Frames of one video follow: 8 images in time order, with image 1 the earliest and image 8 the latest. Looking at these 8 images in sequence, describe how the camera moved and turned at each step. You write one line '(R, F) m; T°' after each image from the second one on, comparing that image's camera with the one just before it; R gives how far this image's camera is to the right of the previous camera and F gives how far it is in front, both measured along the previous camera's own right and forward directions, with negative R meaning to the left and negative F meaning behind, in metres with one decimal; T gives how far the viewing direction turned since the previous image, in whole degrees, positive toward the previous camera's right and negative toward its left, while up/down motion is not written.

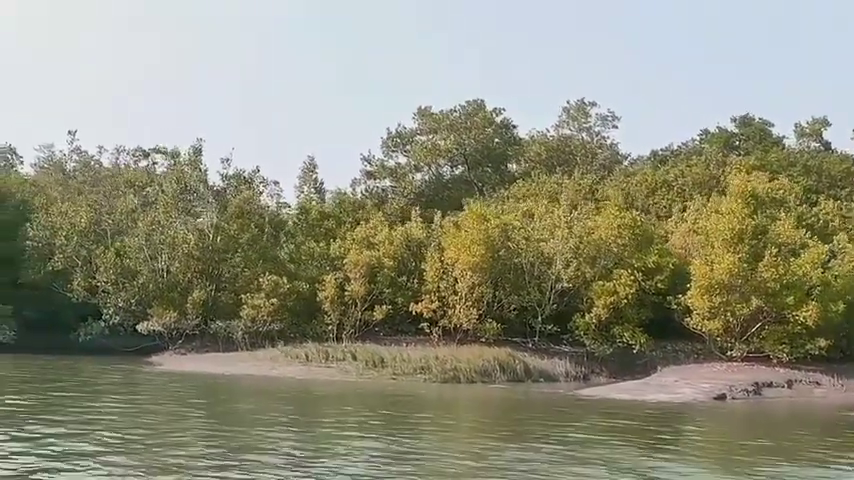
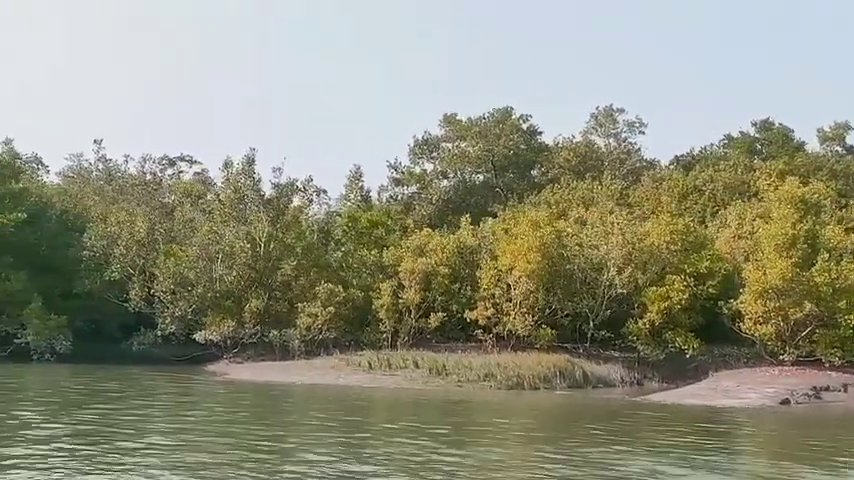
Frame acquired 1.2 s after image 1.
(-1.8, -0.3) m; +1°
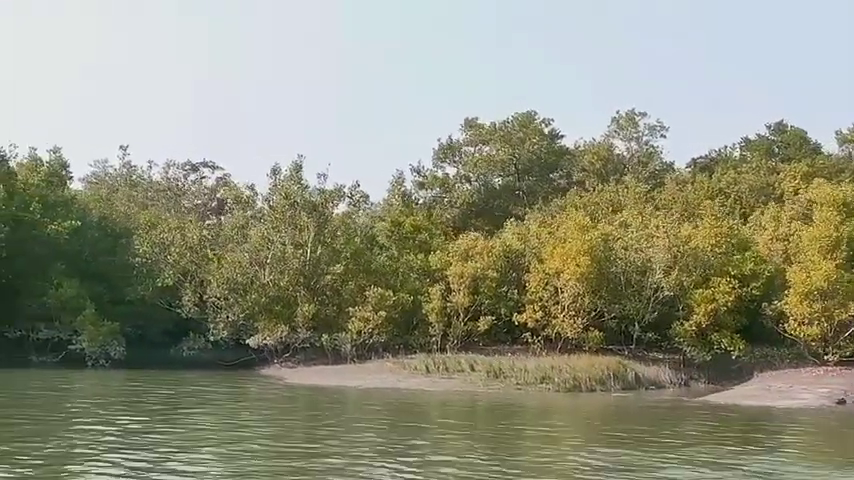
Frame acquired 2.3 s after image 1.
(-1.8, -0.5) m; +1°
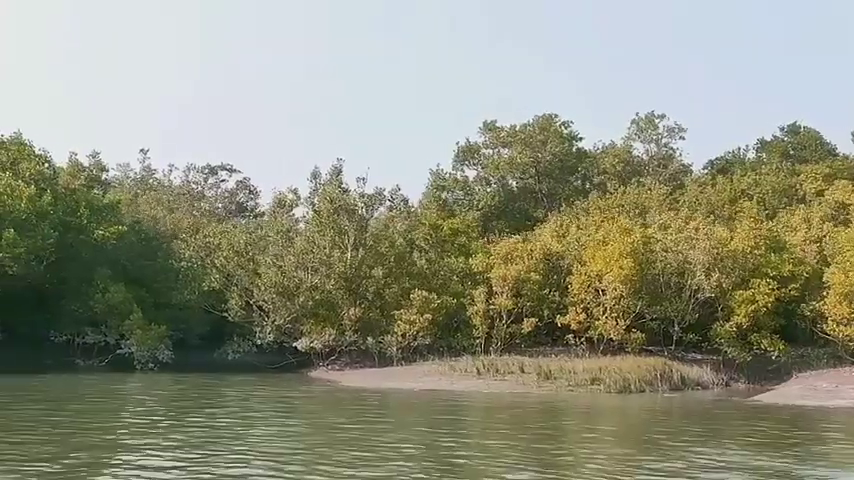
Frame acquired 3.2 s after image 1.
(-1.6, -0.4) m; +1°
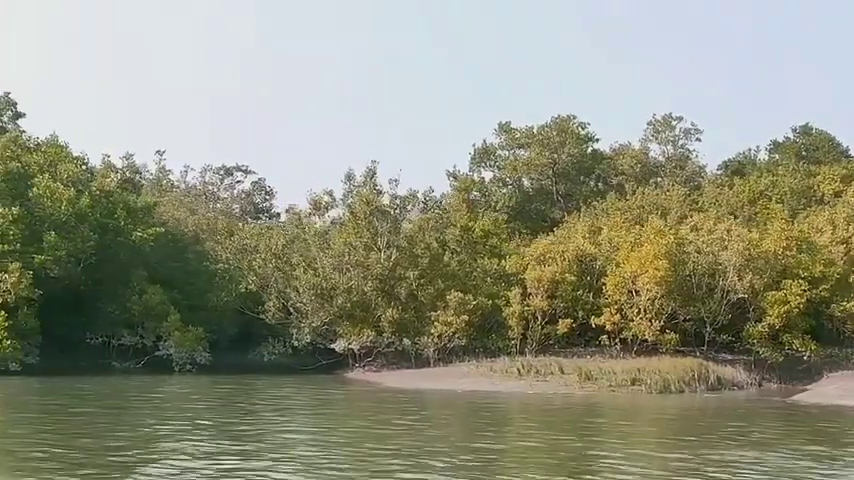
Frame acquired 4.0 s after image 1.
(-1.3, -0.3) m; +1°
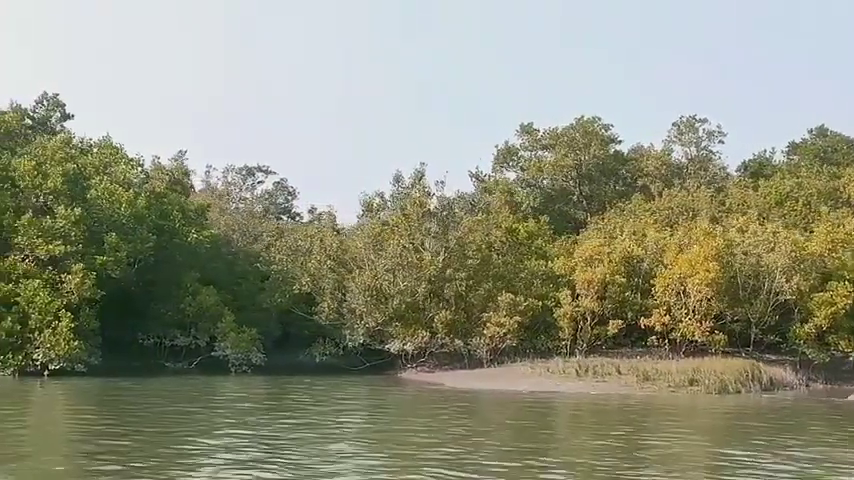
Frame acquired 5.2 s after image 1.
(-2.0, -0.4) m; +1°
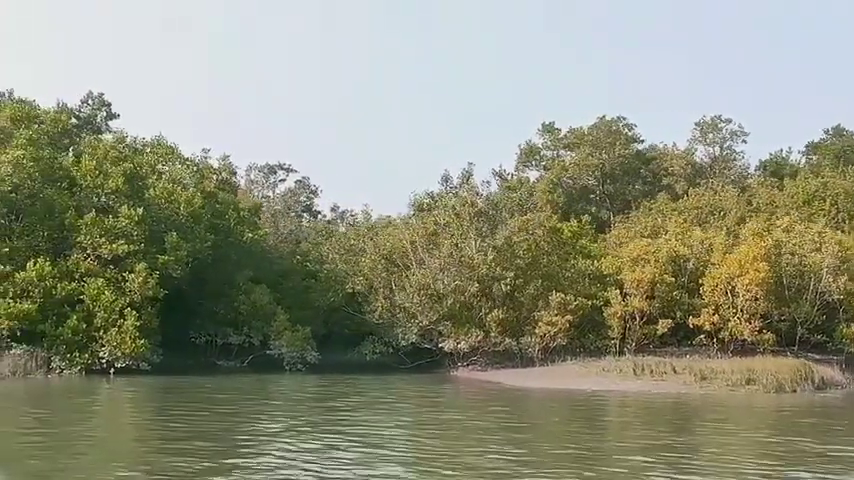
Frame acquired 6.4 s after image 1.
(-2.0, -0.3) m; +1°
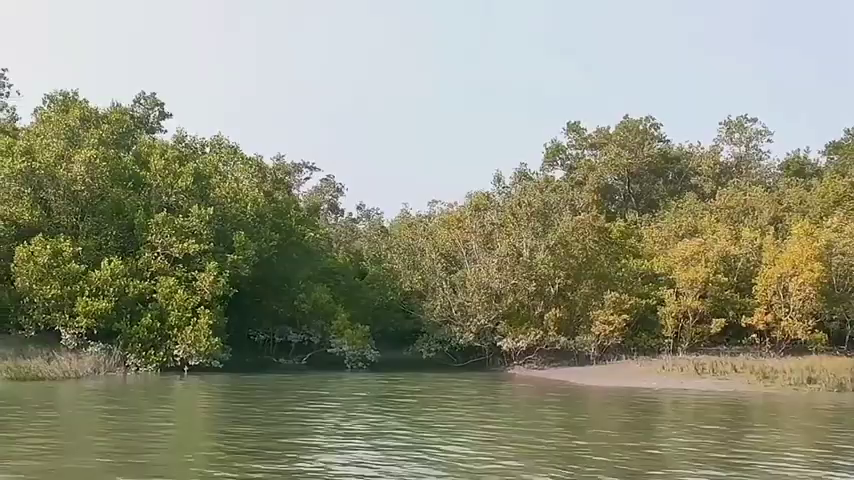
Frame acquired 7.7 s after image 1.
(-2.2, -0.4) m; +1°
